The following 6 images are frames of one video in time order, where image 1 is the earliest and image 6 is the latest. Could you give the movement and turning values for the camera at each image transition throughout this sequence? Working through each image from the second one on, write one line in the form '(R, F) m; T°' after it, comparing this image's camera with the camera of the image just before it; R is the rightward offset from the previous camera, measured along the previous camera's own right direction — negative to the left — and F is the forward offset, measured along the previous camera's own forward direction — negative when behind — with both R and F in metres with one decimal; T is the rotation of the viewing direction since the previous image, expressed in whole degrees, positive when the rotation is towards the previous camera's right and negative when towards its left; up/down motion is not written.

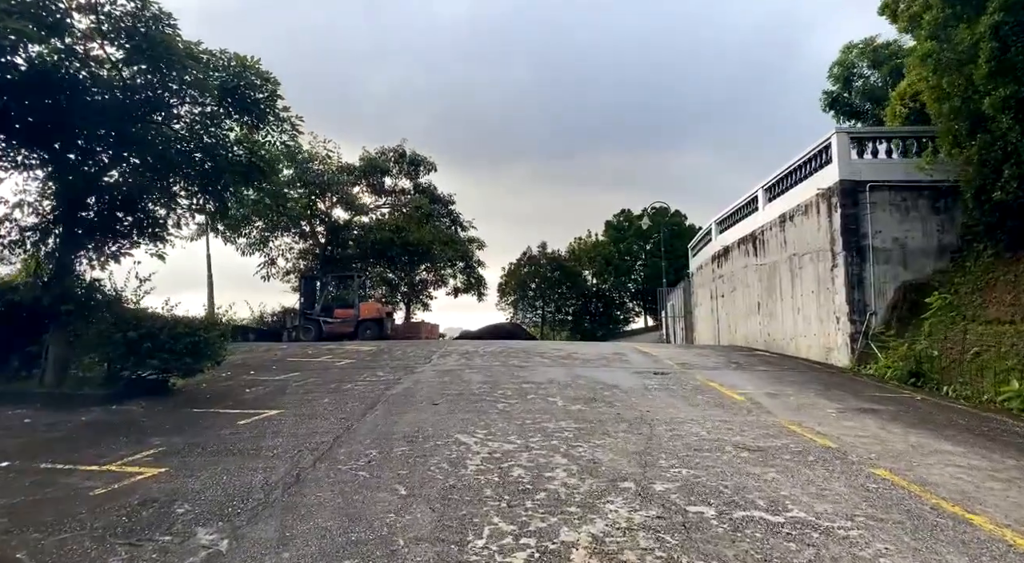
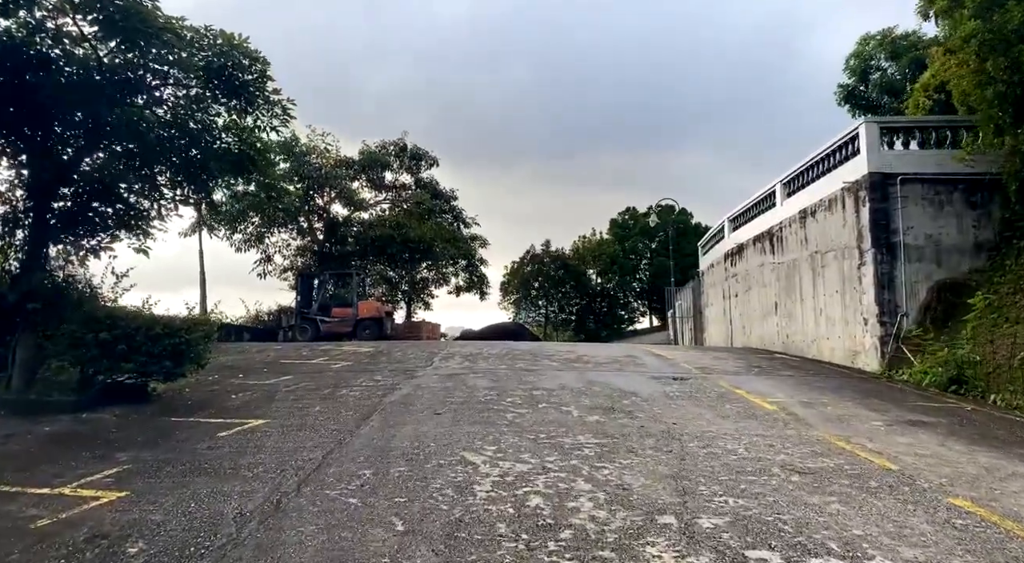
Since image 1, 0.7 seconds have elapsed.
(-0.1, +0.7) m; 0°
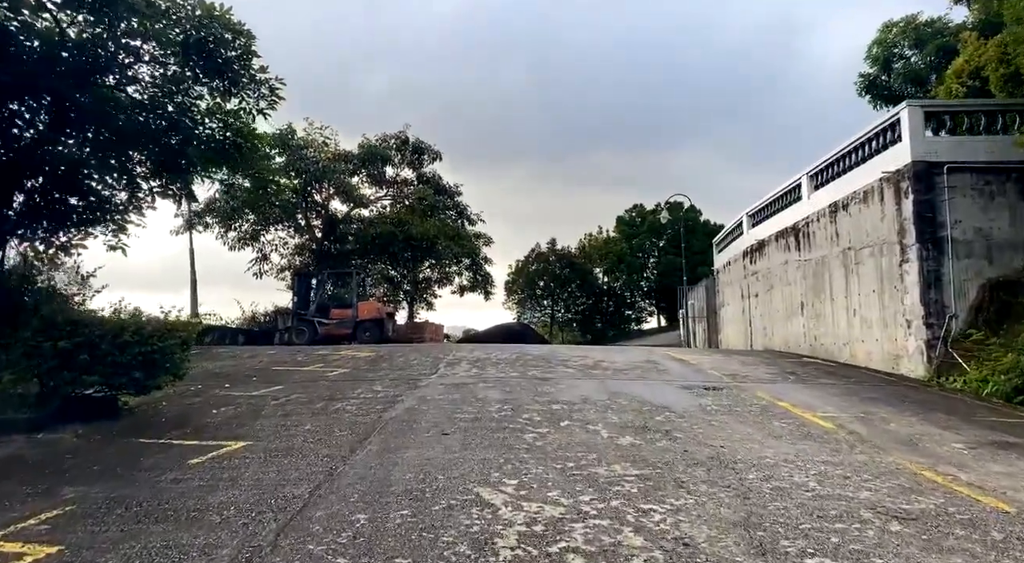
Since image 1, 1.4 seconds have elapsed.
(-0.1, +0.9) m; 0°
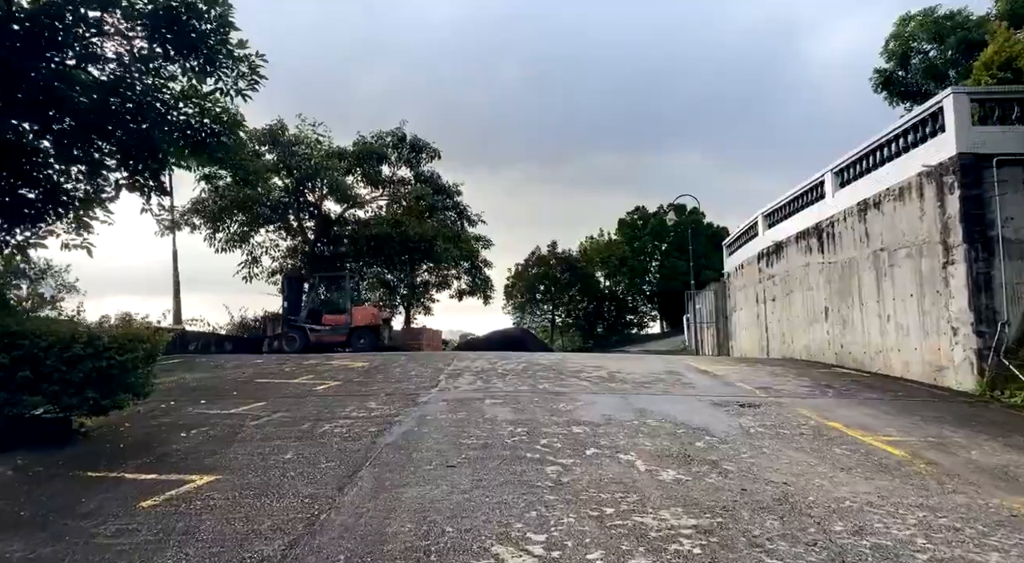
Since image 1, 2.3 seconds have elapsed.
(-0.2, +1.0) m; 0°
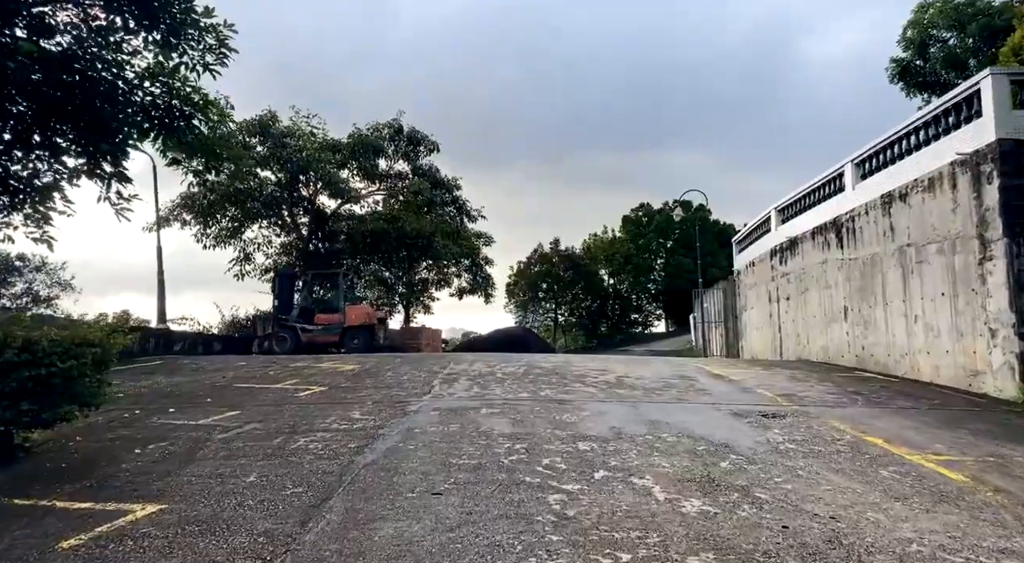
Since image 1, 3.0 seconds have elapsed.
(0.0, +0.8) m; 0°
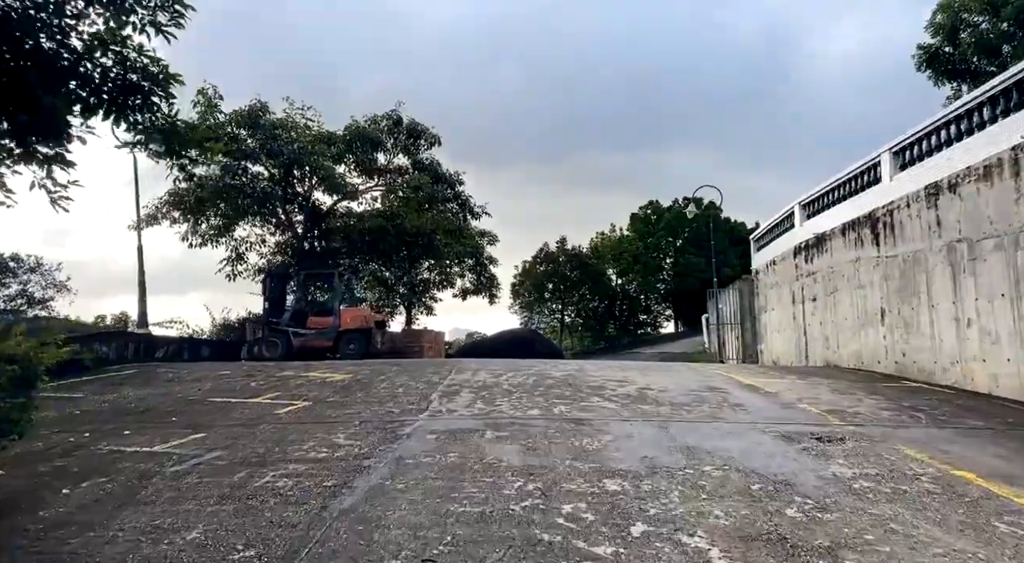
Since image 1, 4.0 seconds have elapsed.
(0.0, +1.0) m; 0°
